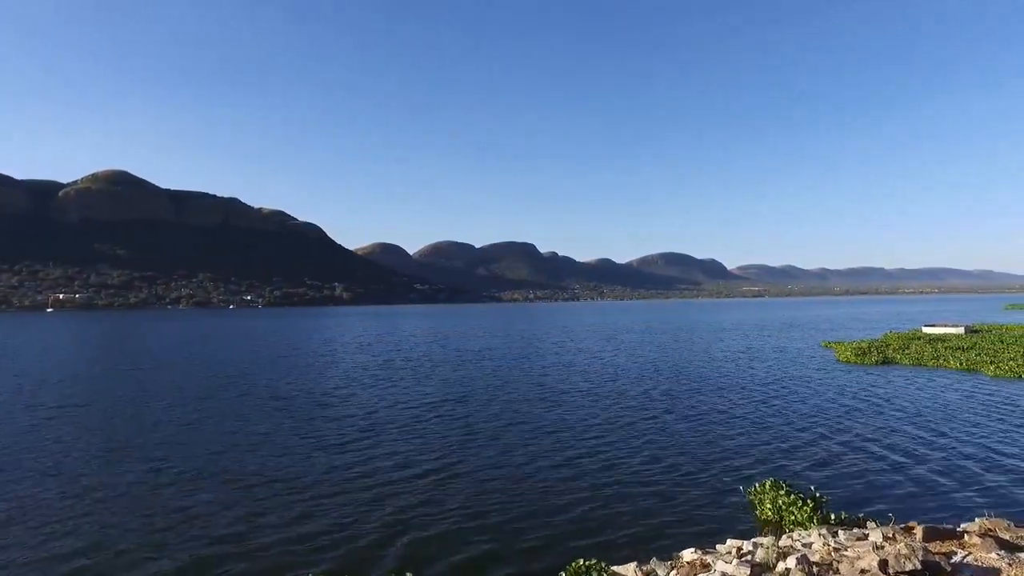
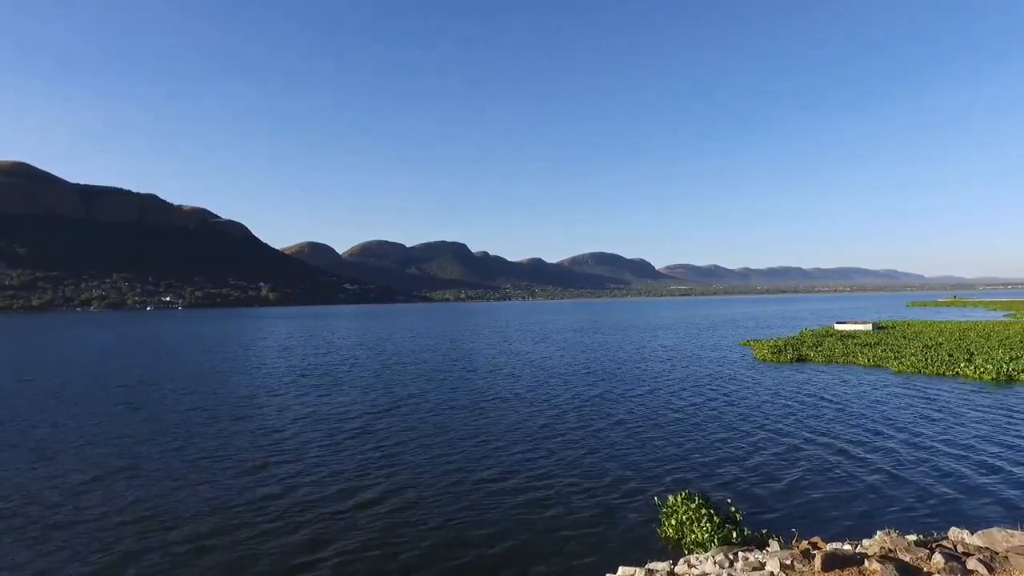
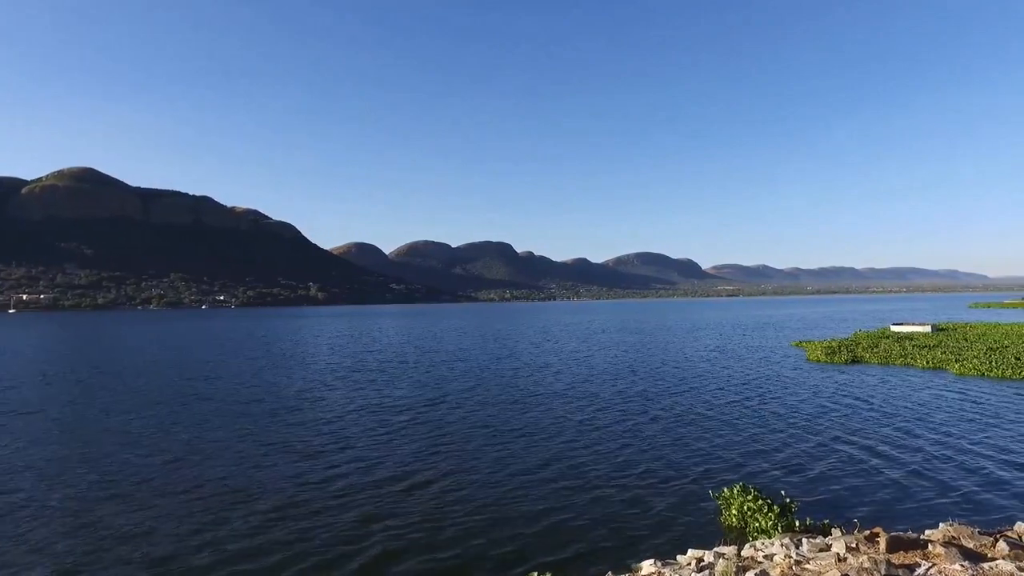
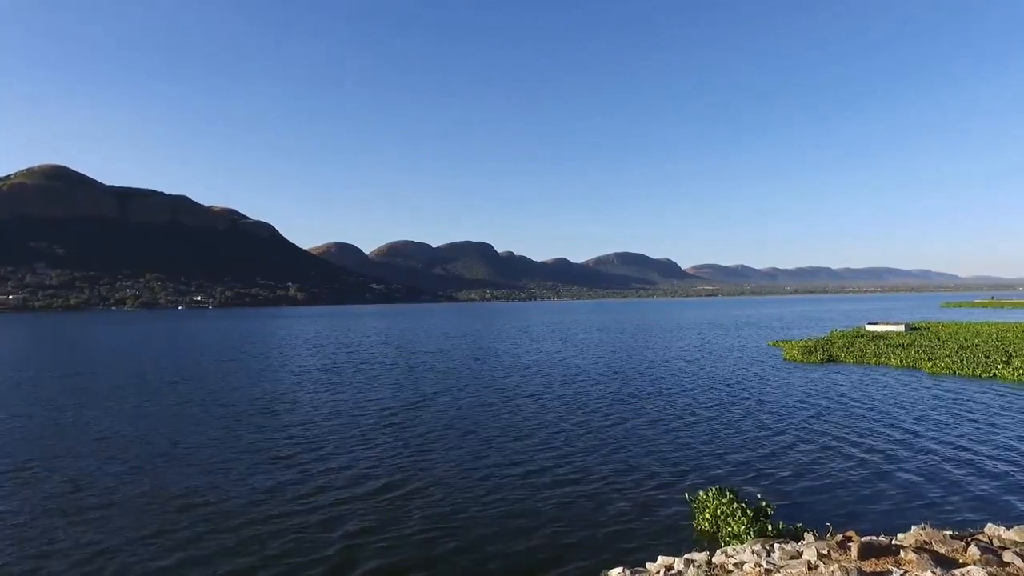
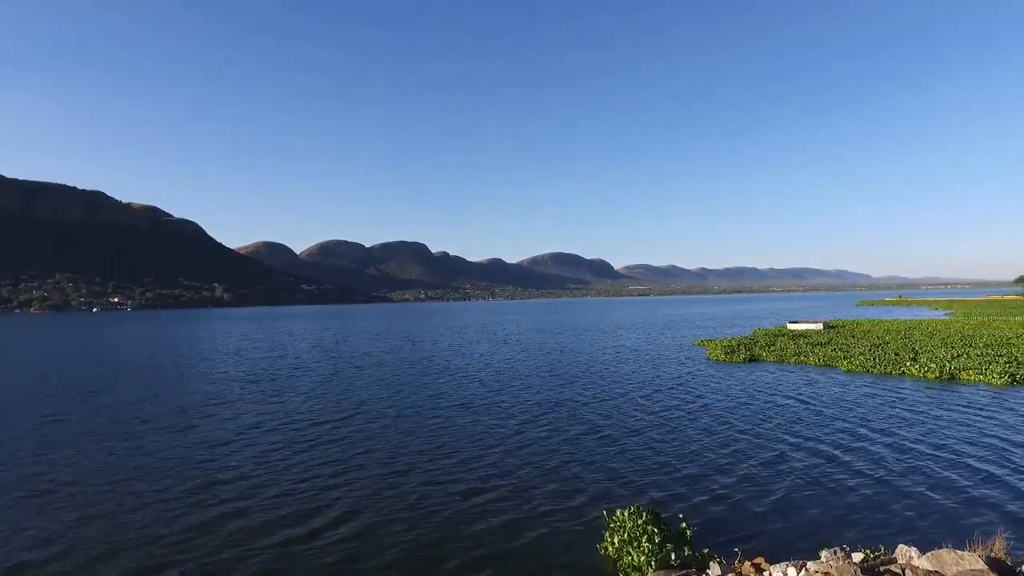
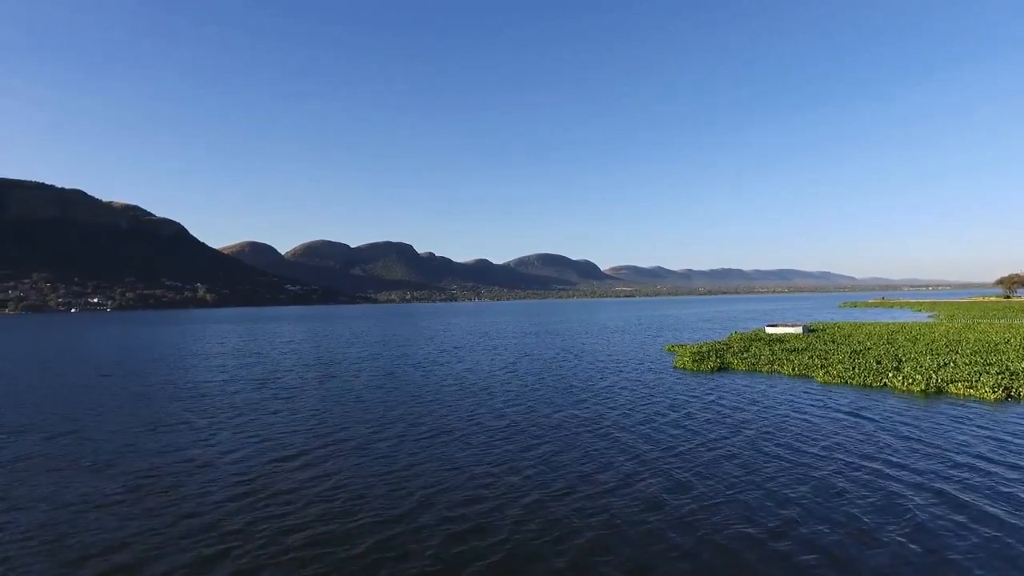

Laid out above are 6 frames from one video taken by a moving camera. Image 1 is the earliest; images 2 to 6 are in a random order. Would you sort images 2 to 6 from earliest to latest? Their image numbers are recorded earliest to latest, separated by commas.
3, 4, 2, 5, 6
